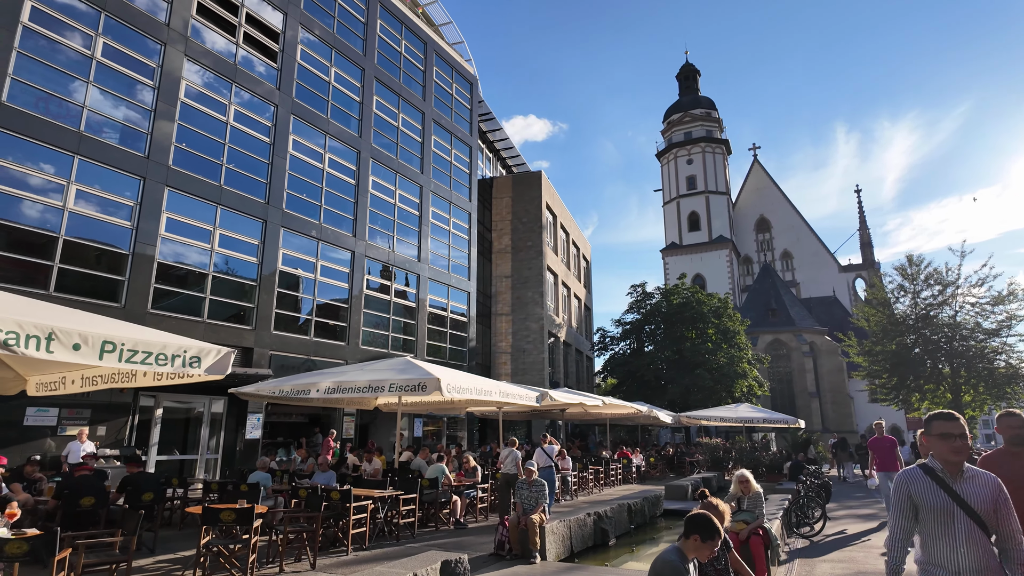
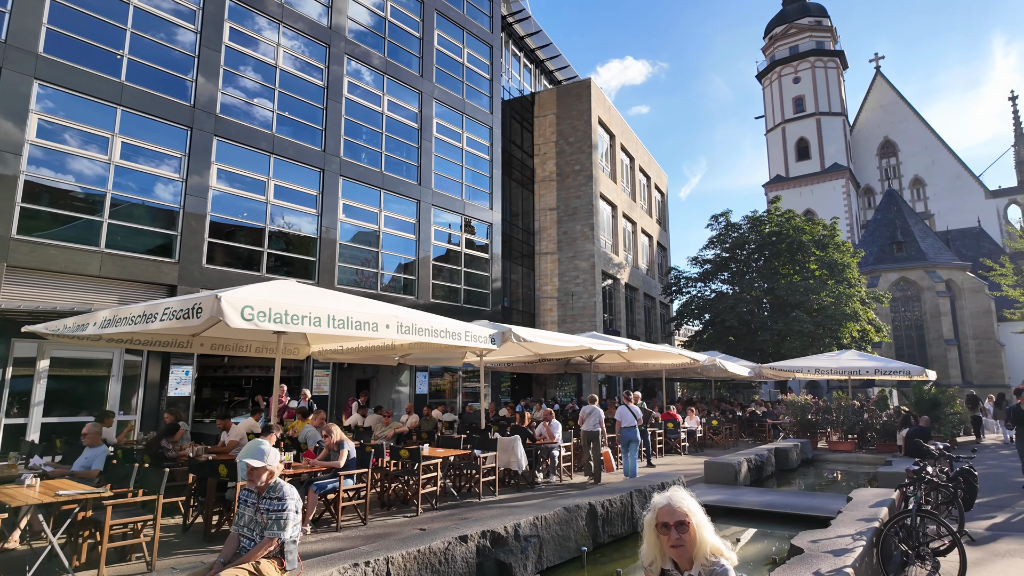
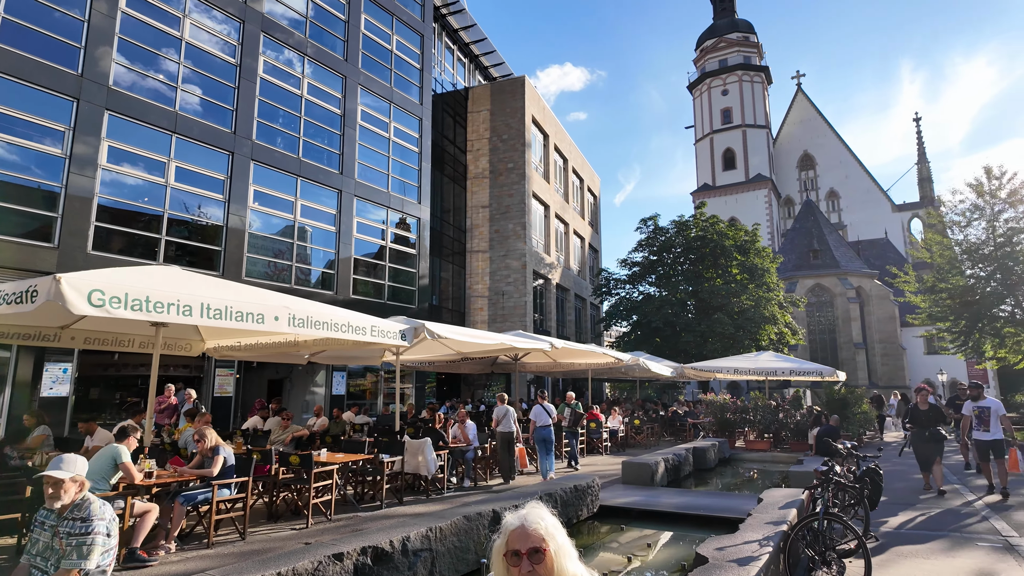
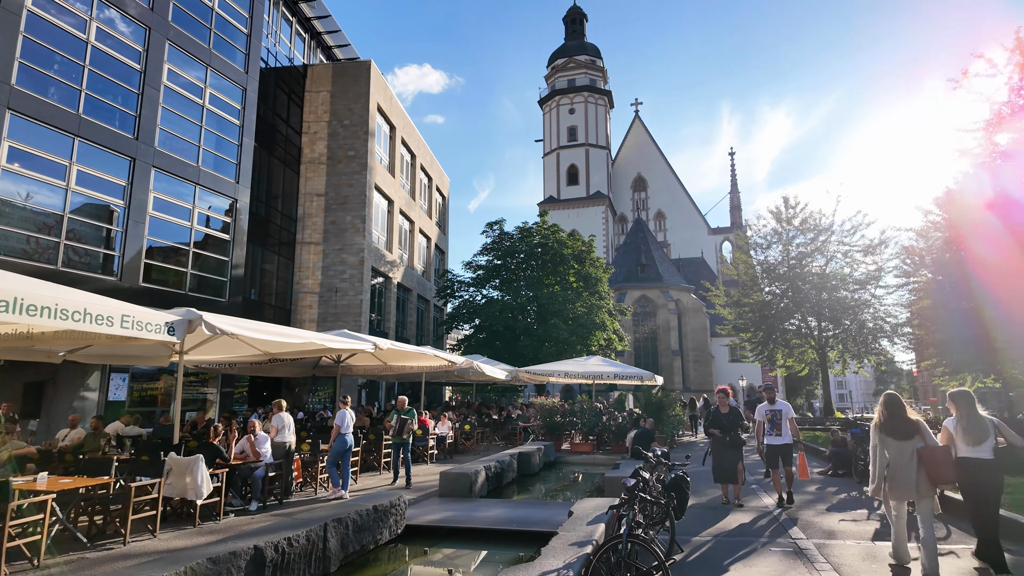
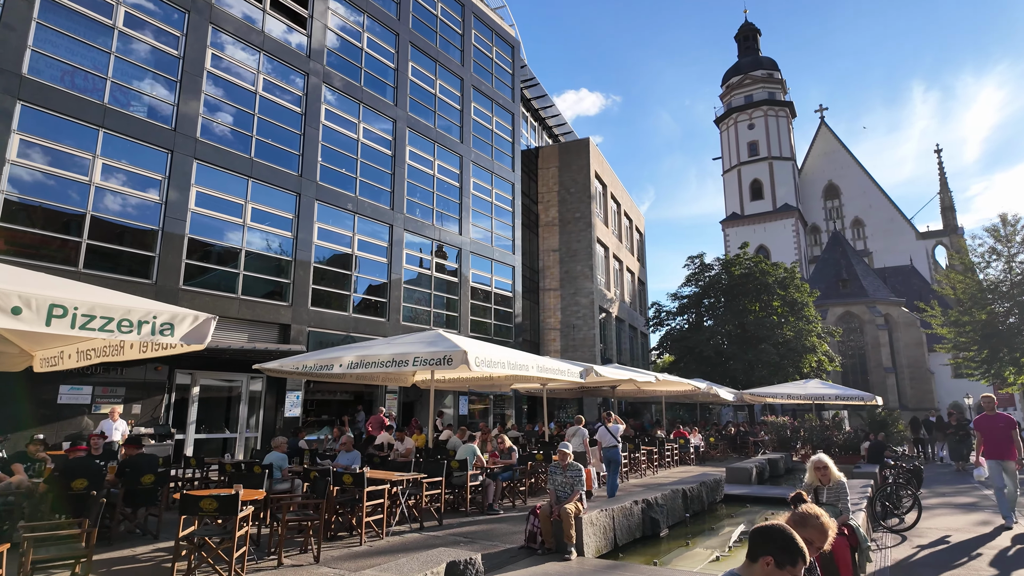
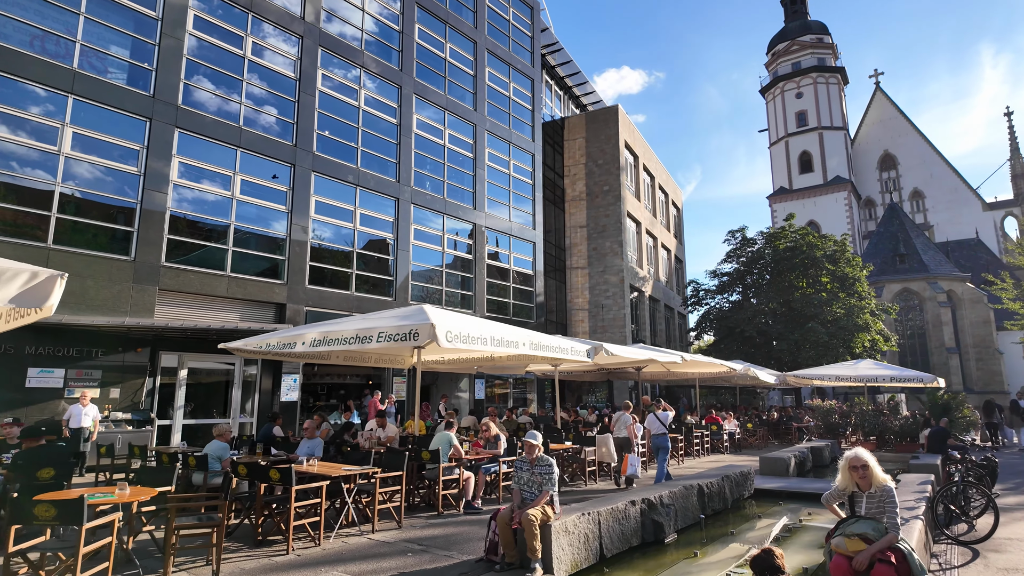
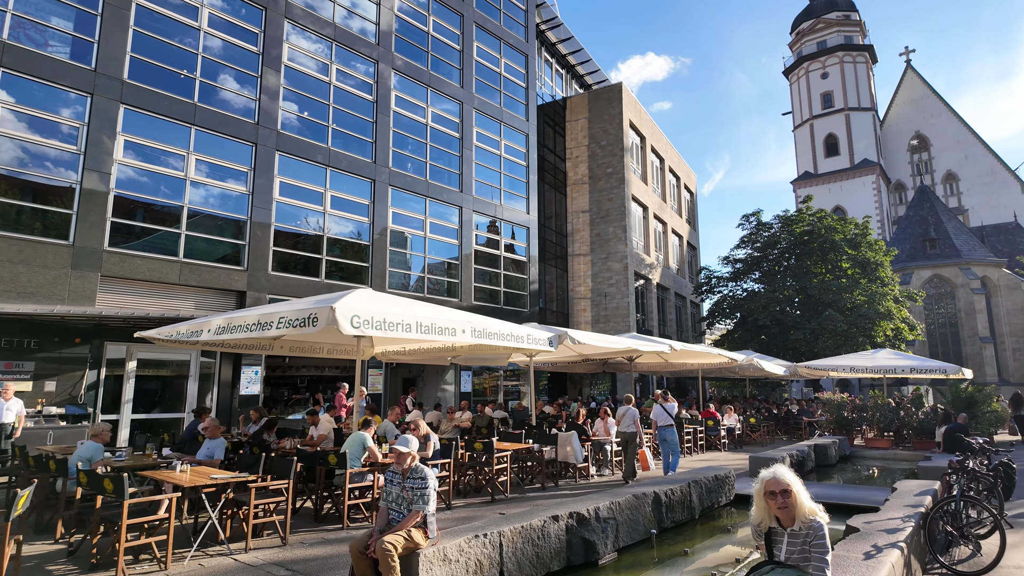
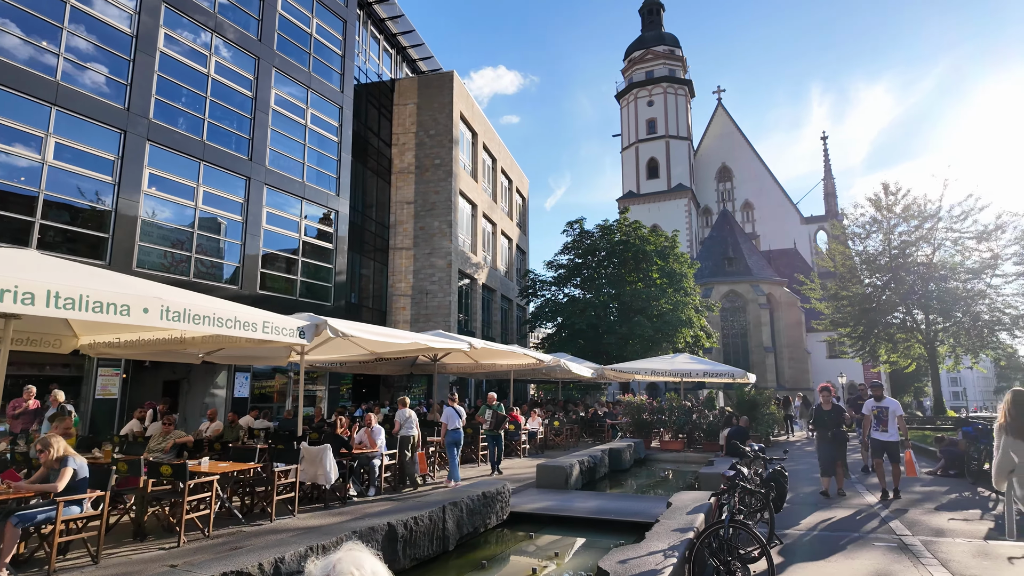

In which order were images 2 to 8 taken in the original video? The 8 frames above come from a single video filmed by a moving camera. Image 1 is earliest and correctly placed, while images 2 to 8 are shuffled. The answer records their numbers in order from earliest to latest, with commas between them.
5, 6, 7, 2, 3, 8, 4
